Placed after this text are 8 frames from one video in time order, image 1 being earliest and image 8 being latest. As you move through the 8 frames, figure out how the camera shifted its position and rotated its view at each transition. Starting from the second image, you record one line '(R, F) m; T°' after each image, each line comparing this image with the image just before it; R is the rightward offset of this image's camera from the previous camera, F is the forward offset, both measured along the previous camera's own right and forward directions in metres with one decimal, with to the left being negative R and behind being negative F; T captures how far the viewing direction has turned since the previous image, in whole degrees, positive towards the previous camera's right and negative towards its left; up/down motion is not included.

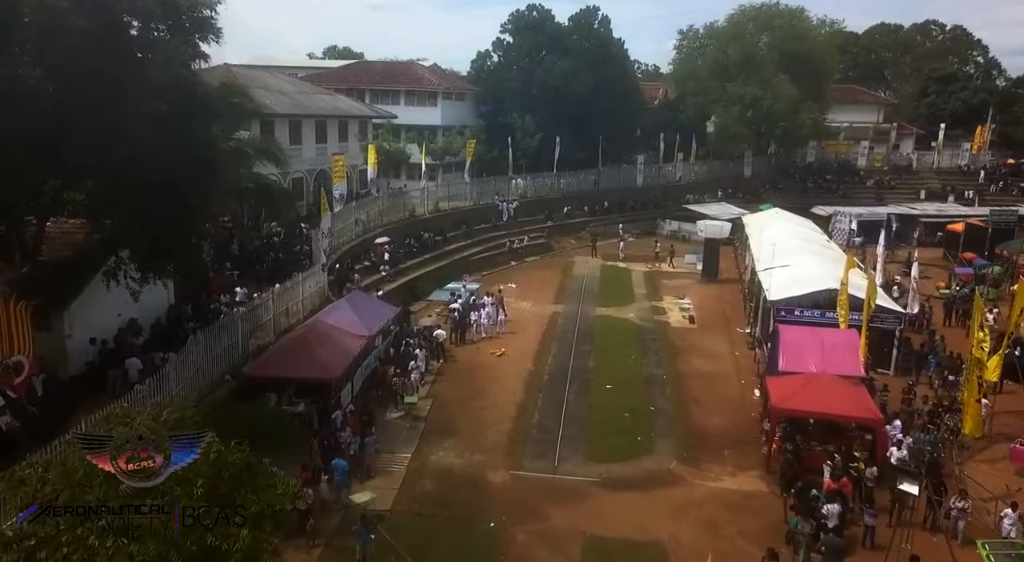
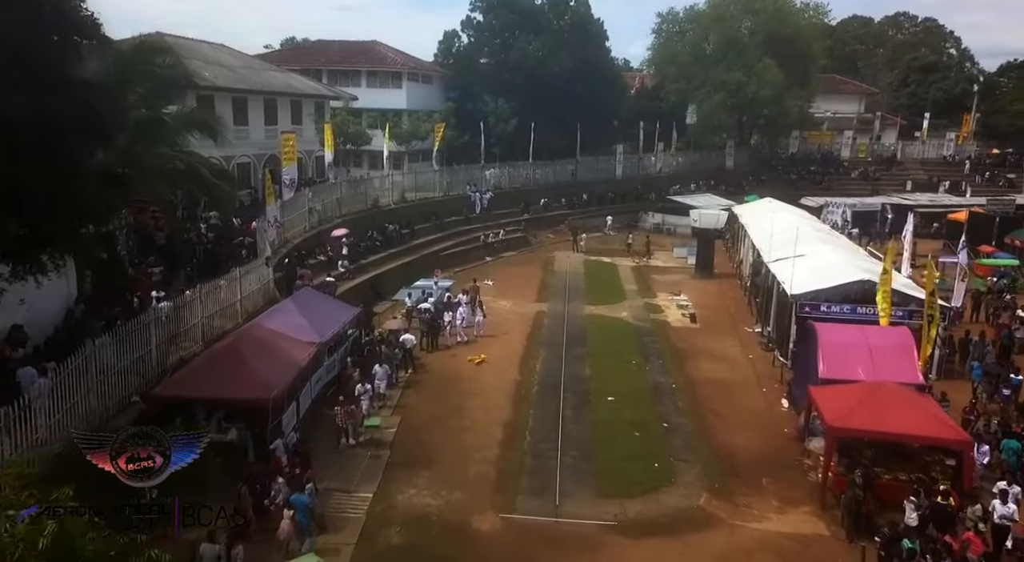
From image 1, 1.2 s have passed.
(-0.4, +4.2) m; +2°
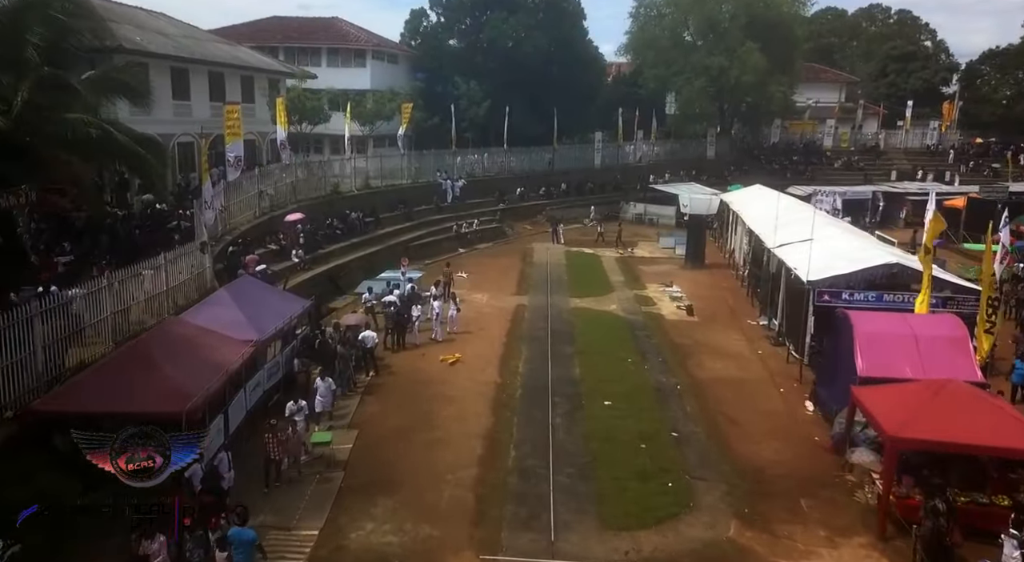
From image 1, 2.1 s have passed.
(-0.2, +3.2) m; +2°
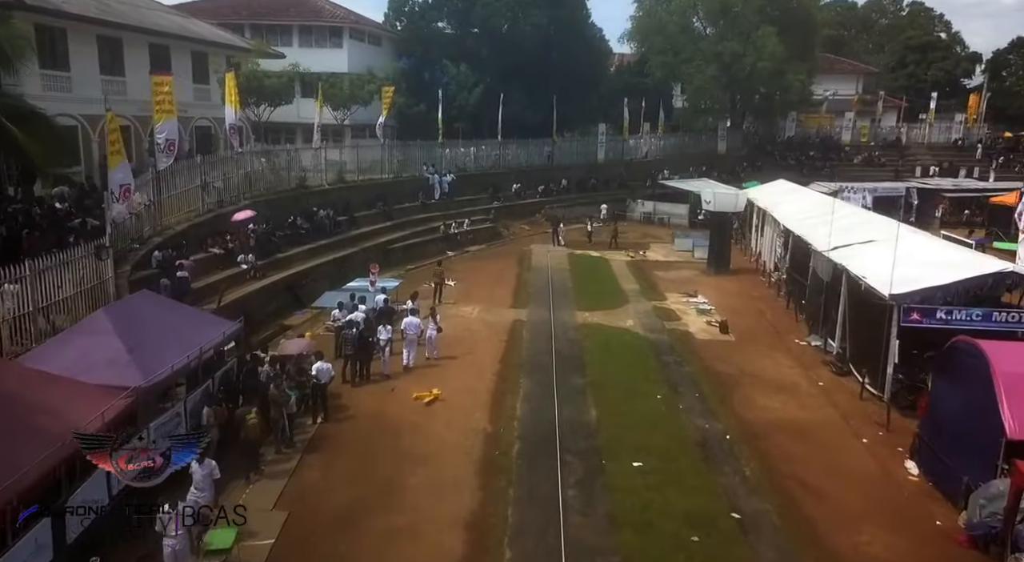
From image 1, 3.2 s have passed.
(0.0, +4.8) m; 0°
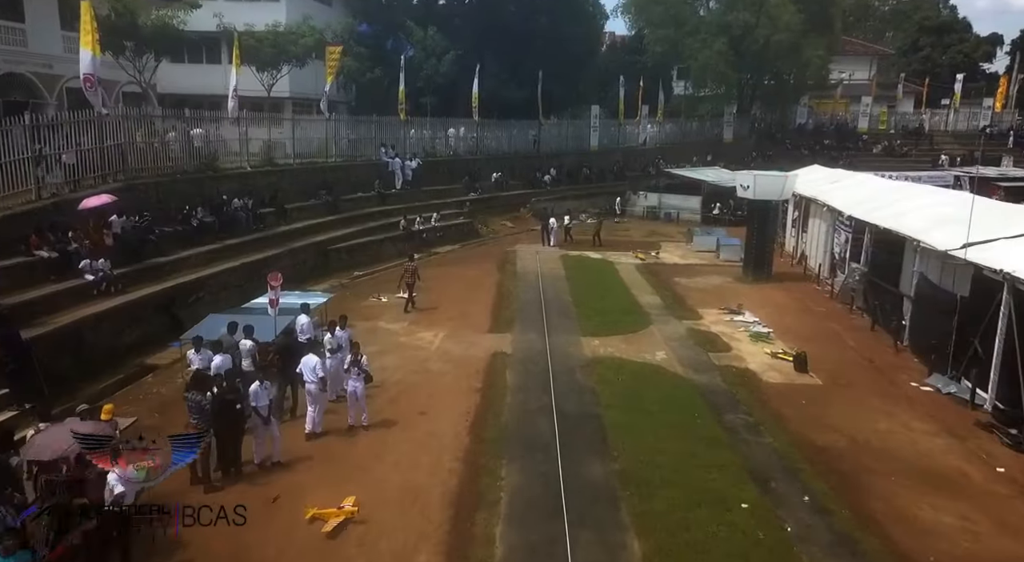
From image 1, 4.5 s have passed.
(+0.1, +7.3) m; +1°
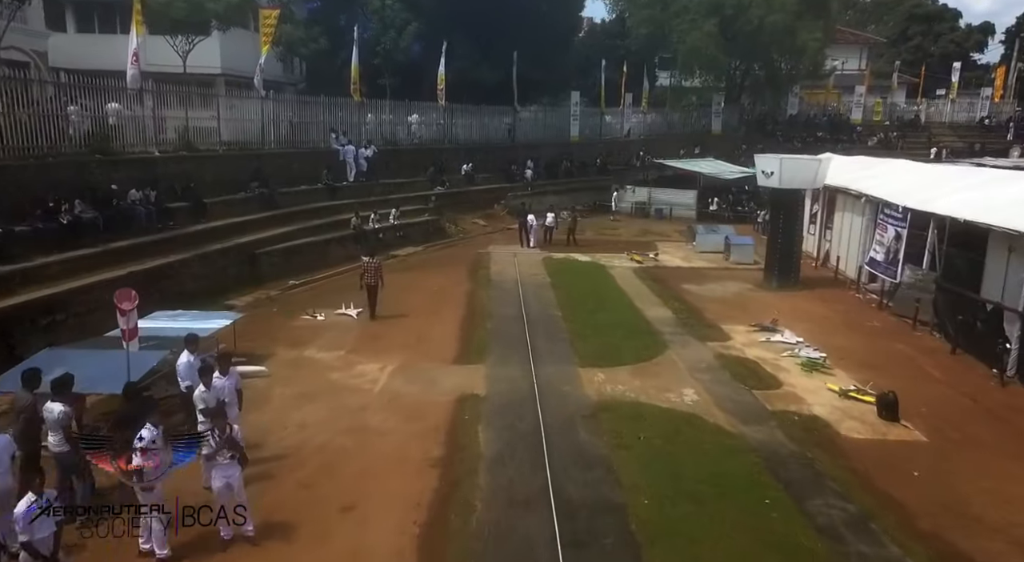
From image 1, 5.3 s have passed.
(0.0, +4.5) m; +2°
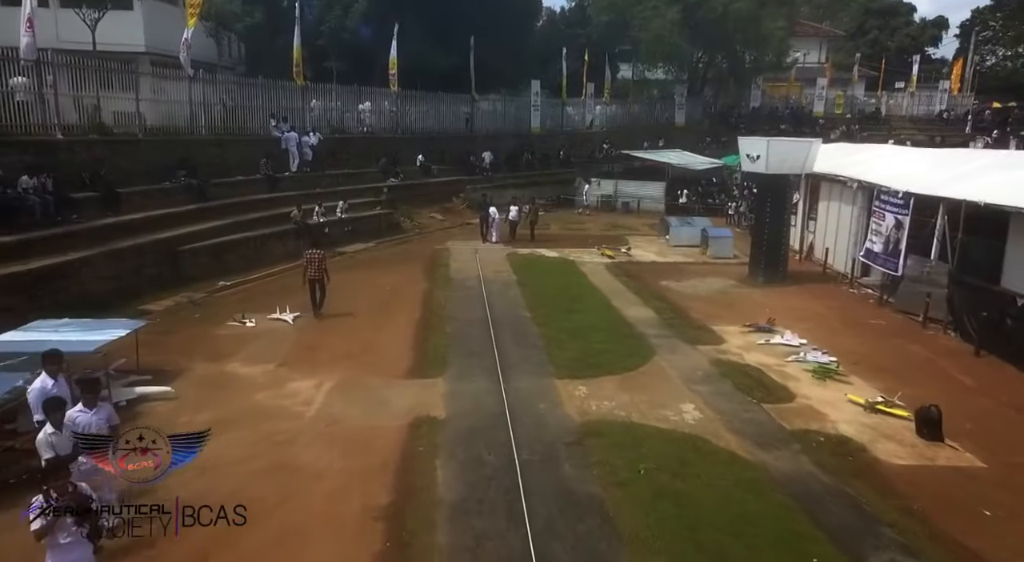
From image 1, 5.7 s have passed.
(-0.1, +2.1) m; +3°
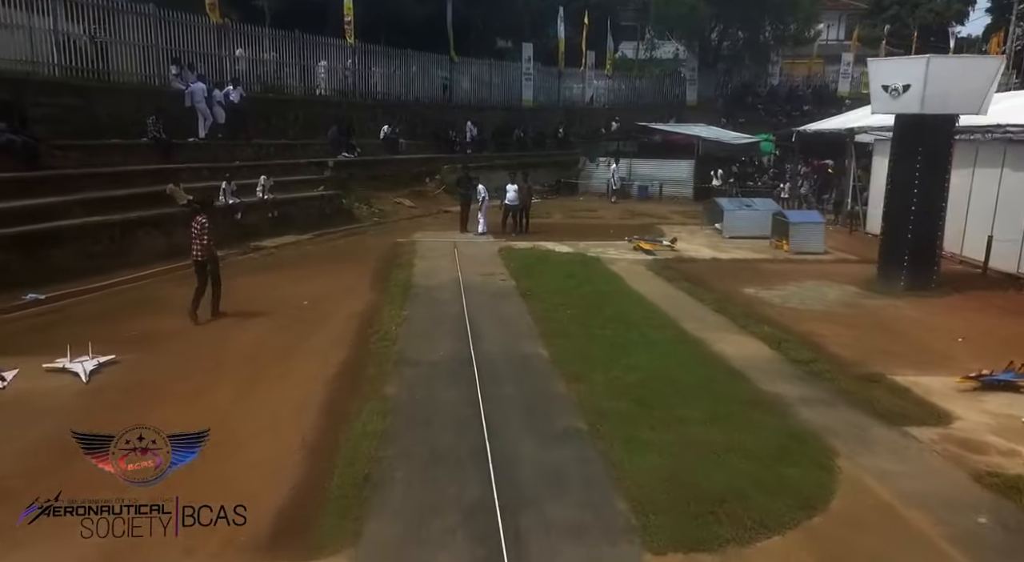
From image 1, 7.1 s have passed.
(-0.2, +6.9) m; +1°
